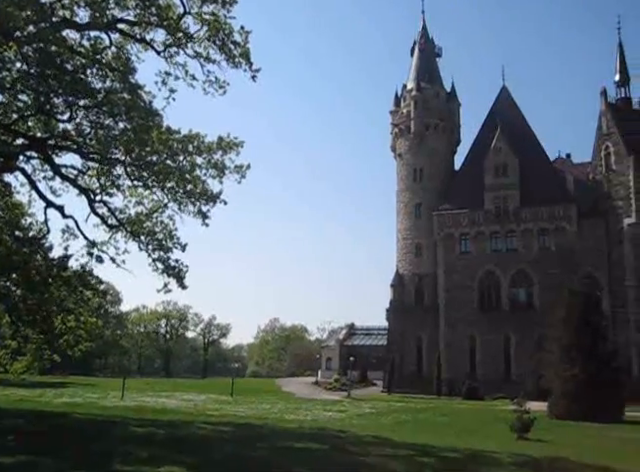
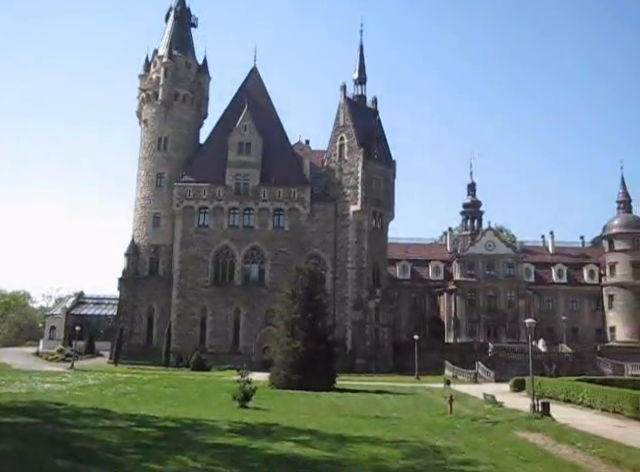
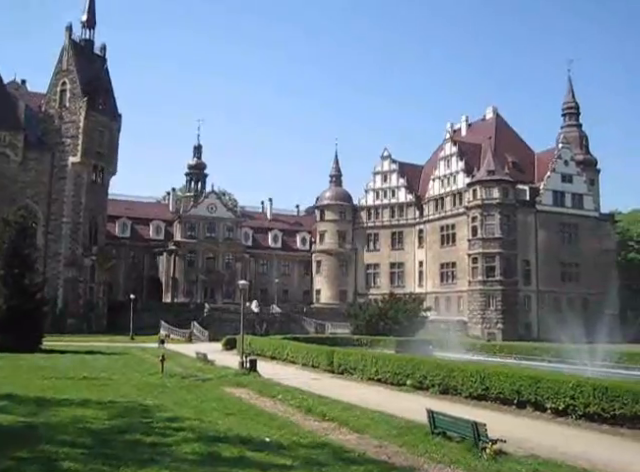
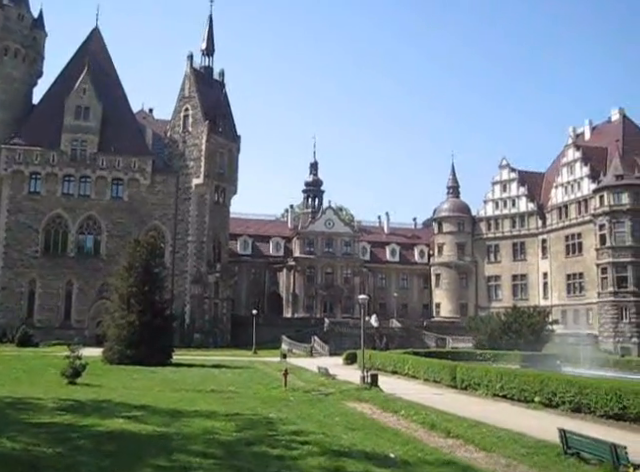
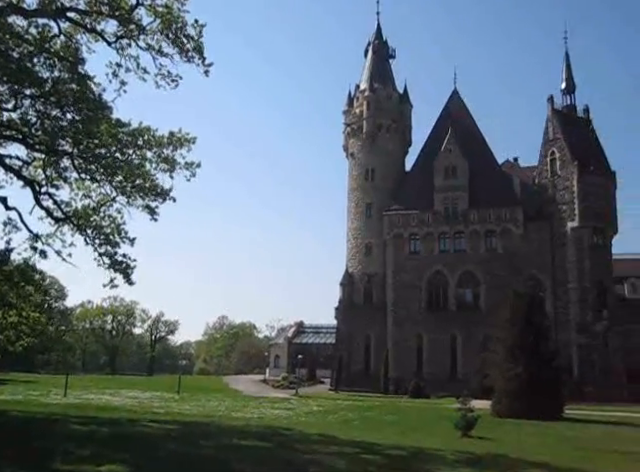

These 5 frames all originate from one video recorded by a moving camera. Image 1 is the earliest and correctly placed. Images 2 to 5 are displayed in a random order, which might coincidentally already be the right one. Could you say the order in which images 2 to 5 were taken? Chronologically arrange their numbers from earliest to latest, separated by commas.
5, 2, 4, 3
